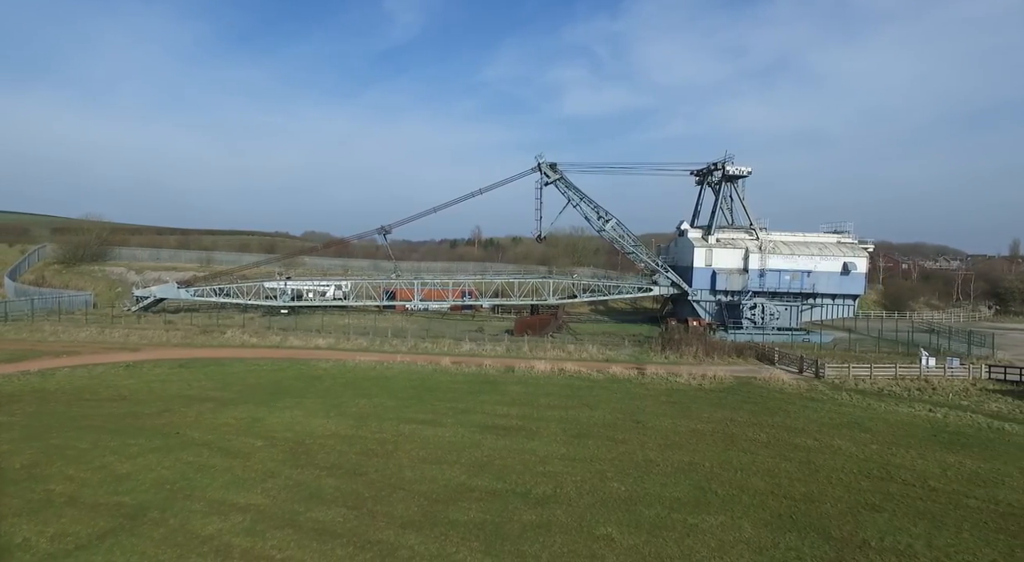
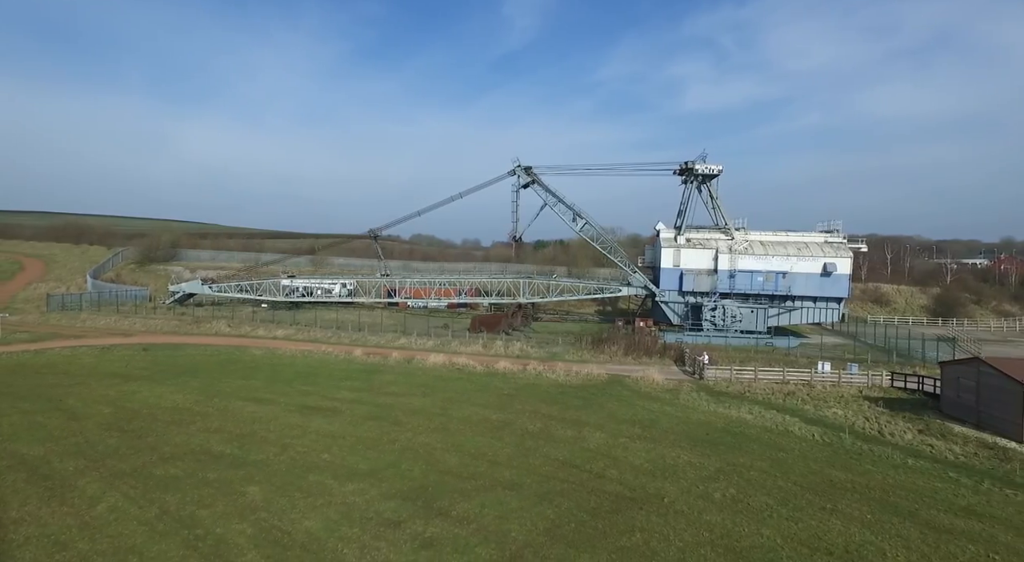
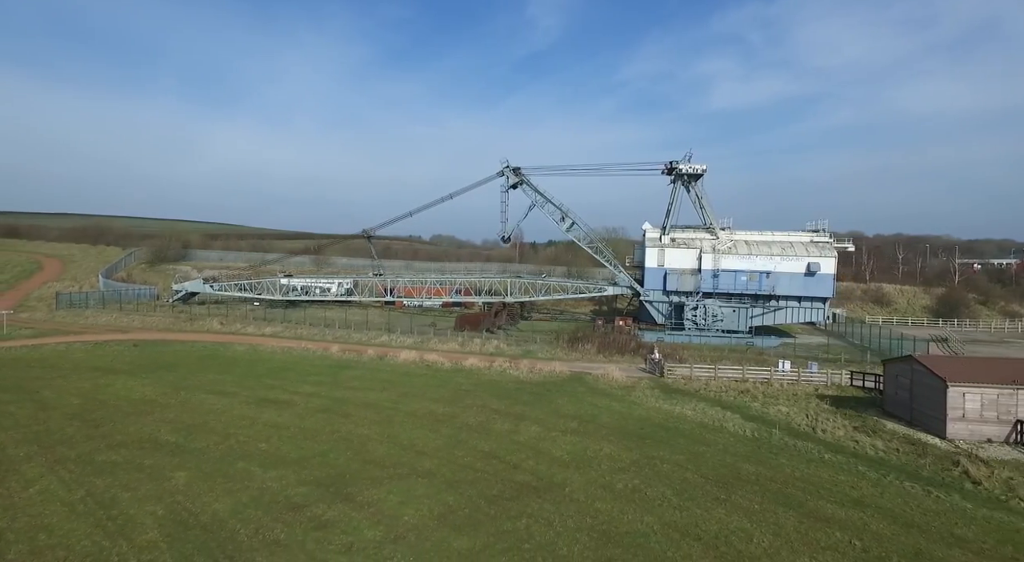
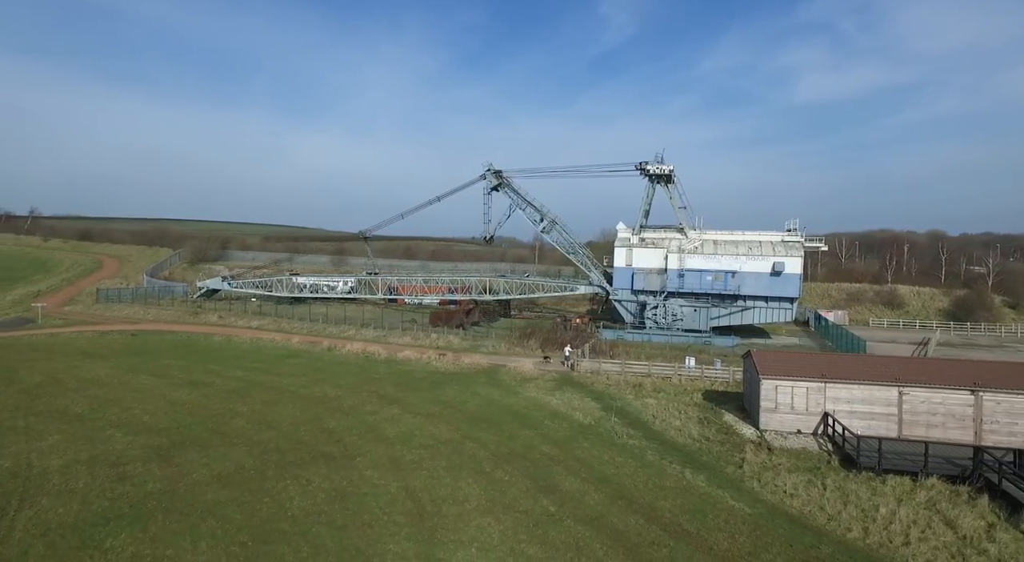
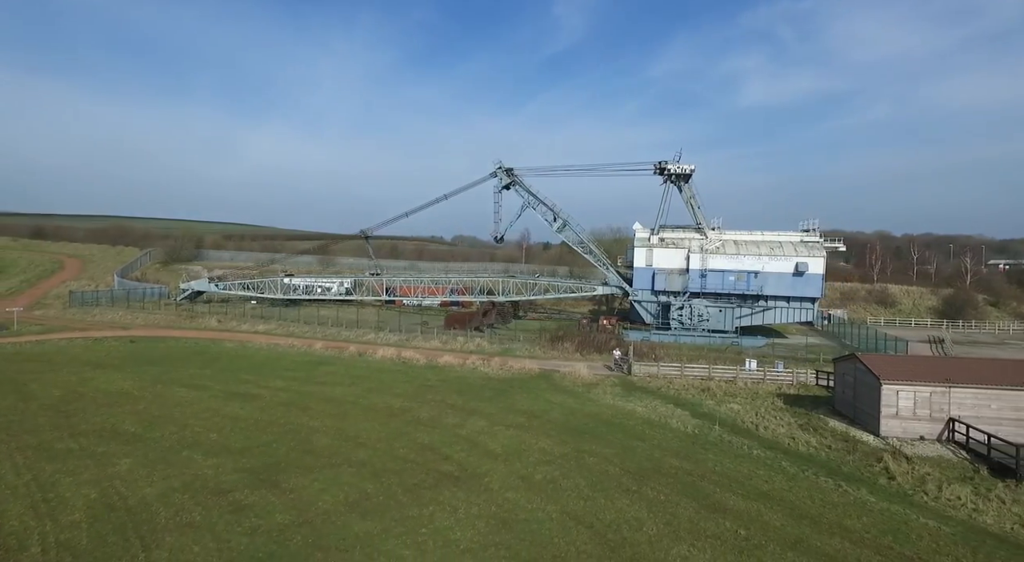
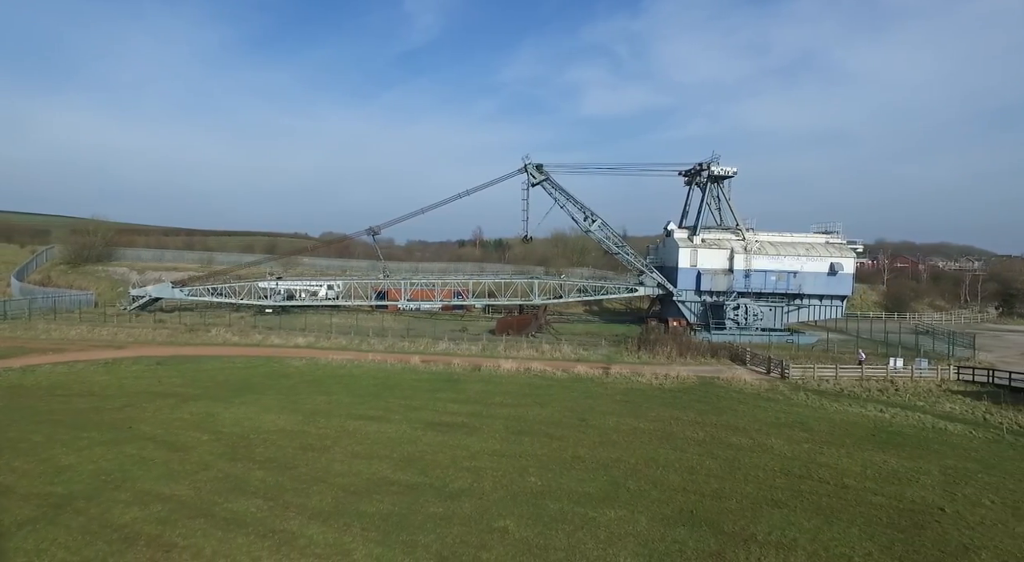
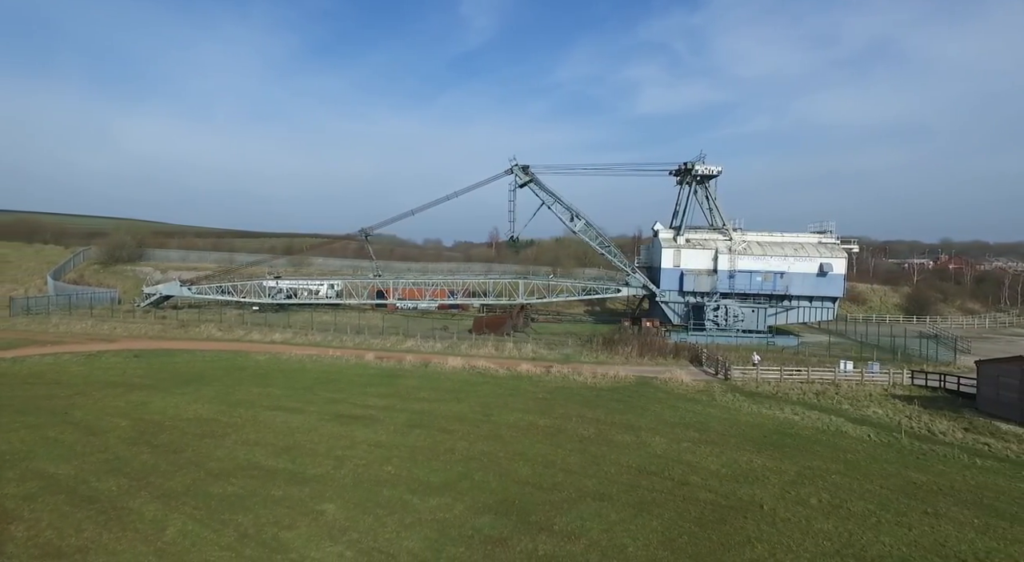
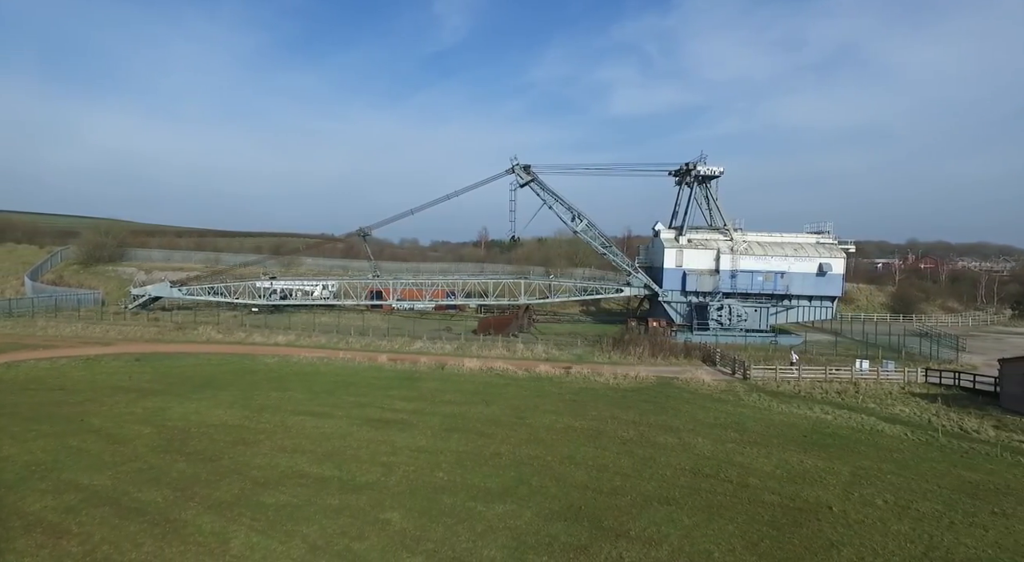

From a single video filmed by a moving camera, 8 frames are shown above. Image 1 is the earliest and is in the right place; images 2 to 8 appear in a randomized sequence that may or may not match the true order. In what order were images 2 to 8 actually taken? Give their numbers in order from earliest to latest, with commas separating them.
6, 8, 7, 2, 3, 5, 4
